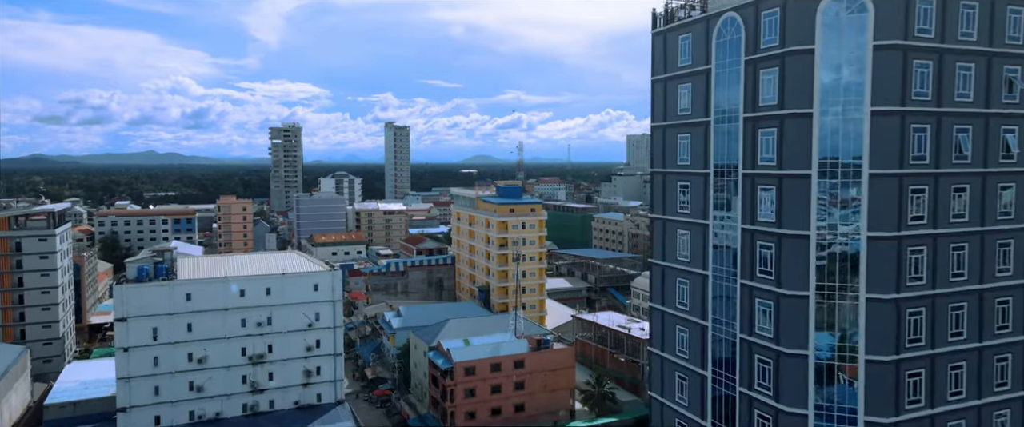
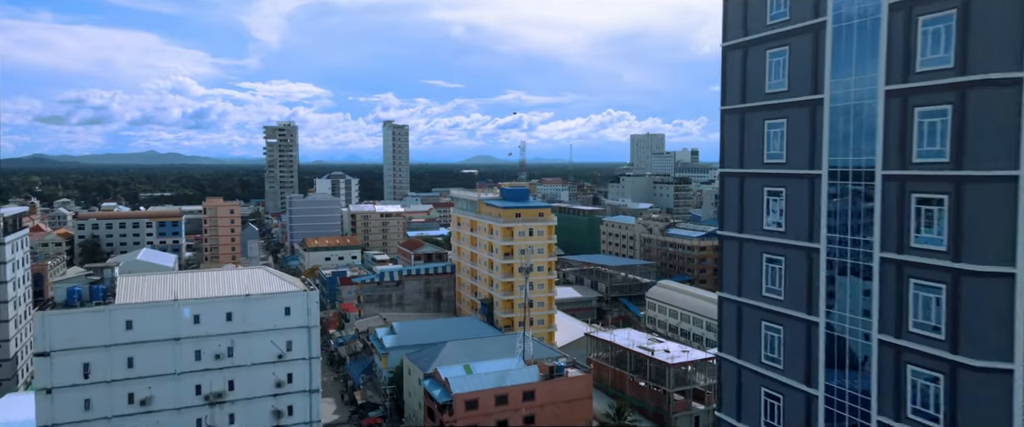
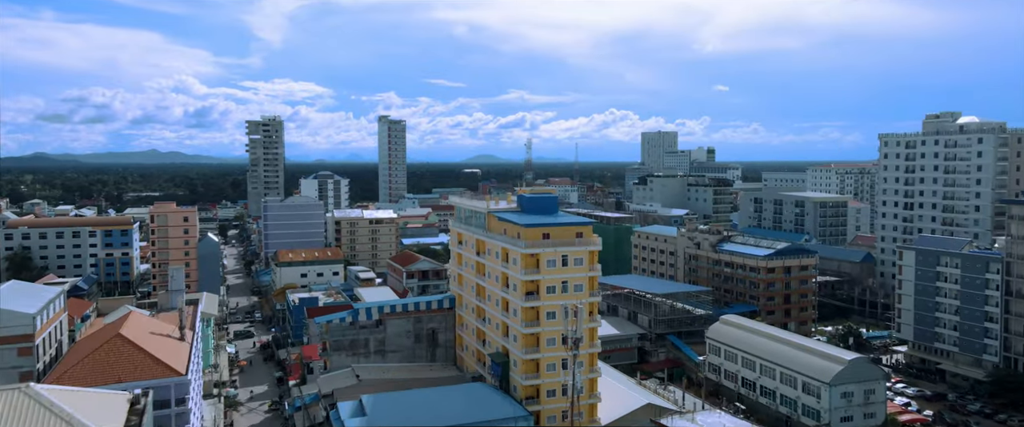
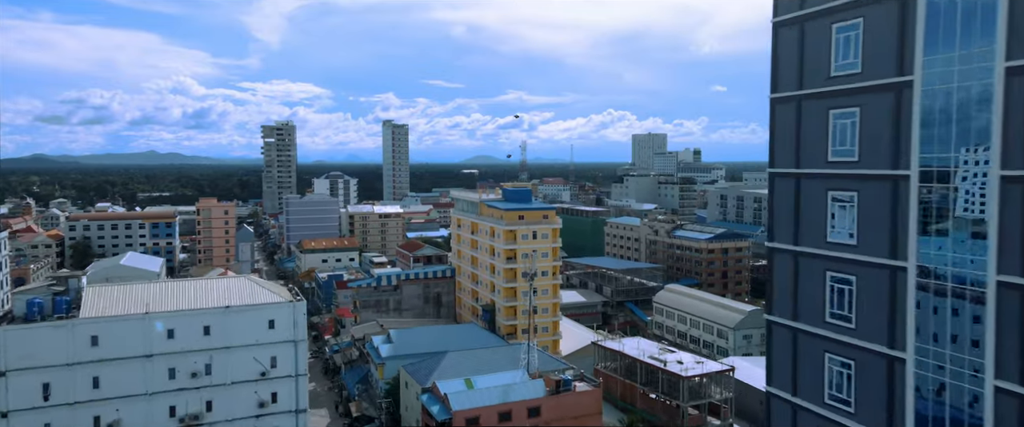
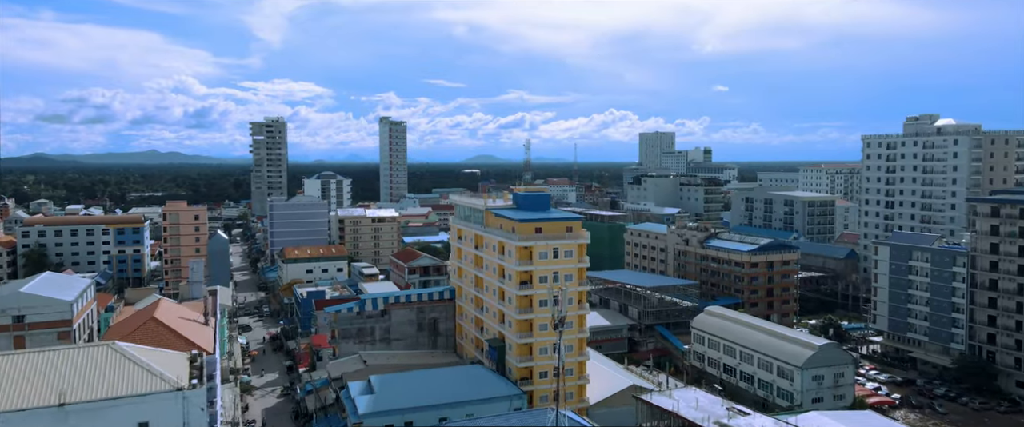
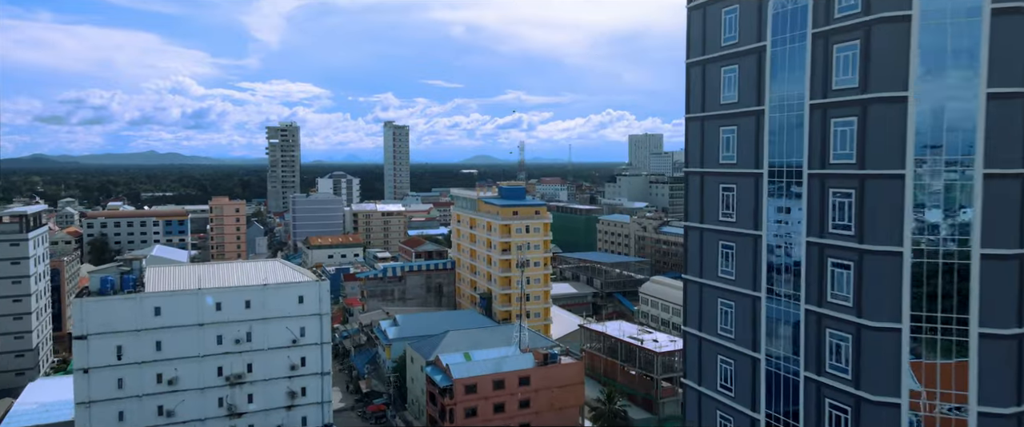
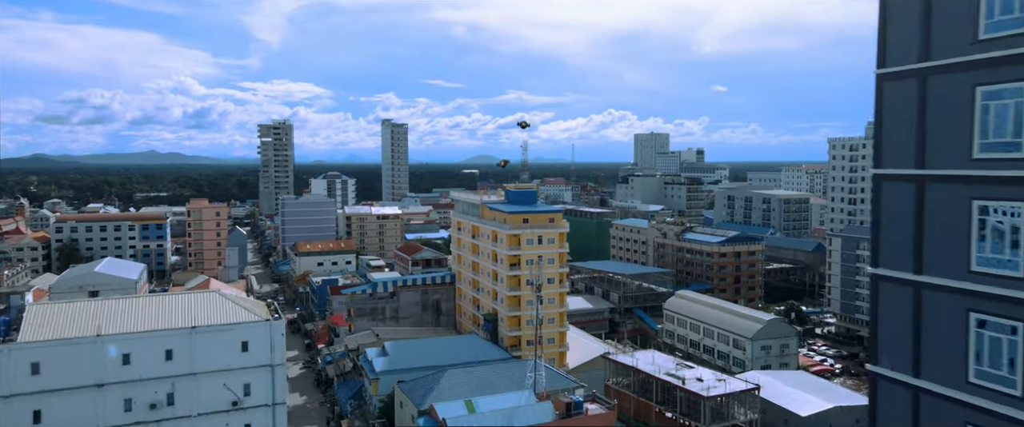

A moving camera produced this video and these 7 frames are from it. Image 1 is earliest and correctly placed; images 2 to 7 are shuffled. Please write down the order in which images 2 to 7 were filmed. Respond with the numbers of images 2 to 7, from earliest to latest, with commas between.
6, 2, 4, 7, 5, 3
